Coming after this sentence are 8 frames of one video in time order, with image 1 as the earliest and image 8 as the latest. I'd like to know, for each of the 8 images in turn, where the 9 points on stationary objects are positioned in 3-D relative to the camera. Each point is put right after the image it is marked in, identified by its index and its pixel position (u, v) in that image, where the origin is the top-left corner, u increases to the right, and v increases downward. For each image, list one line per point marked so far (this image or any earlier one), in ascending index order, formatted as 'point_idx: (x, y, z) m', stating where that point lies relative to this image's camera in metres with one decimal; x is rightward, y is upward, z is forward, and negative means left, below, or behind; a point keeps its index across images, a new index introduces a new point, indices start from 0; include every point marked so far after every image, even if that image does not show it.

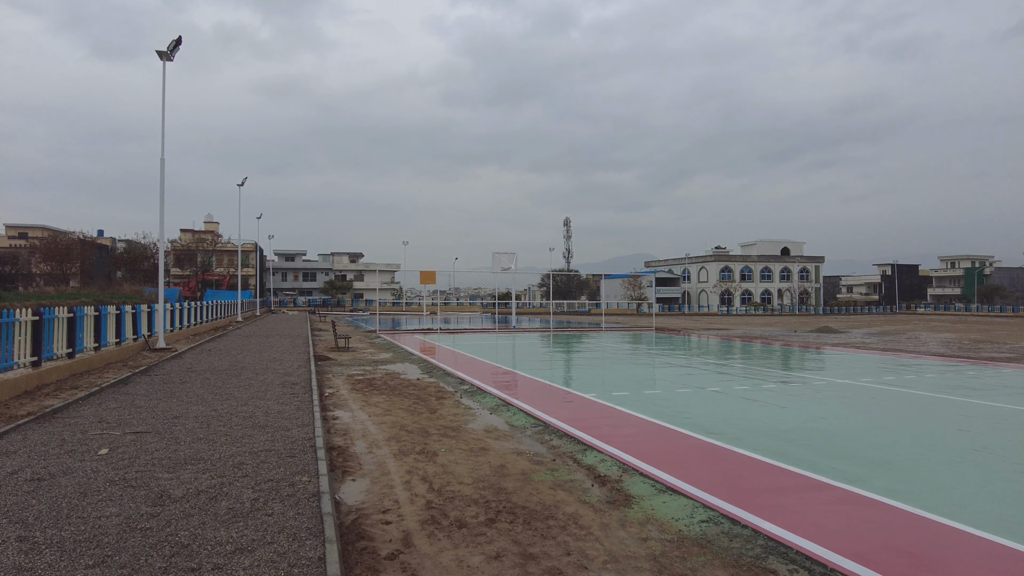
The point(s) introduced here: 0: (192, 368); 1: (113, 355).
0: (-5.7, -1.4, +11.6) m
1: (-7.4, -1.3, +12.1) m
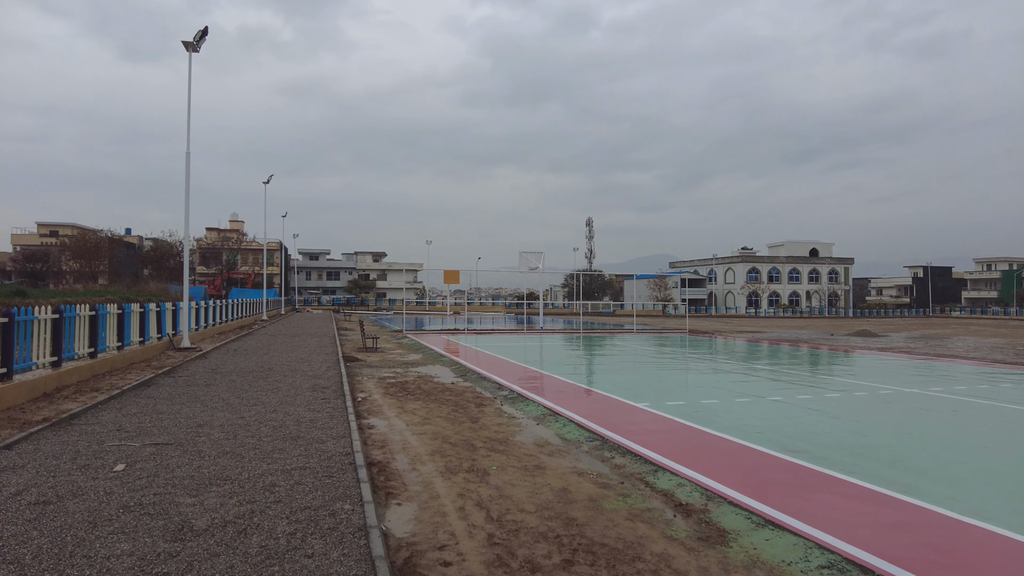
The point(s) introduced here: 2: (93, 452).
0: (-5.0, -1.4, +11.1) m
1: (-6.8, -1.2, +11.7) m
2: (-3.3, -1.3, +5.1) m
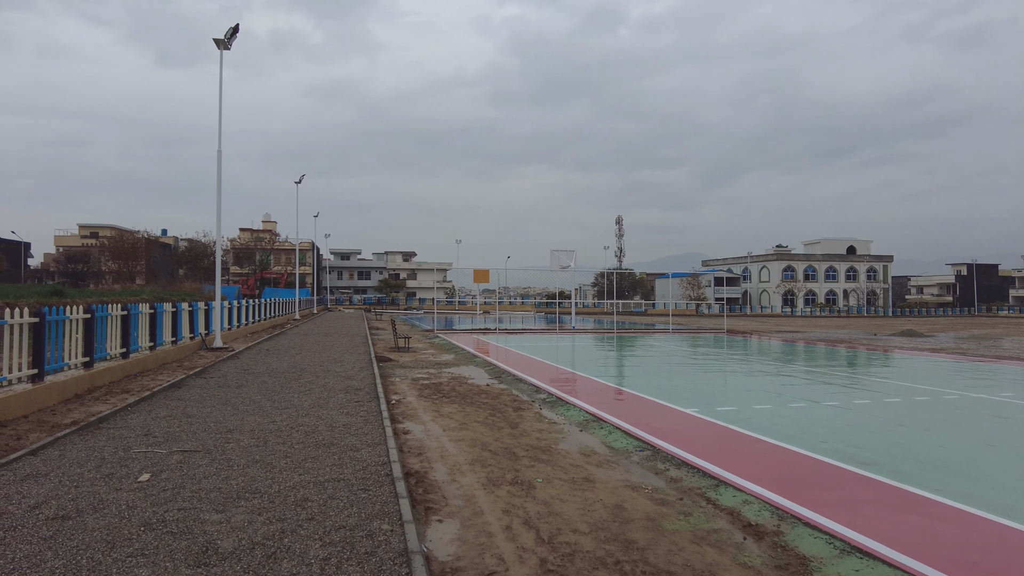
0: (-4.4, -1.4, +11.0) m
1: (-6.1, -1.2, +11.6) m
2: (-2.9, -1.3, +4.9) m
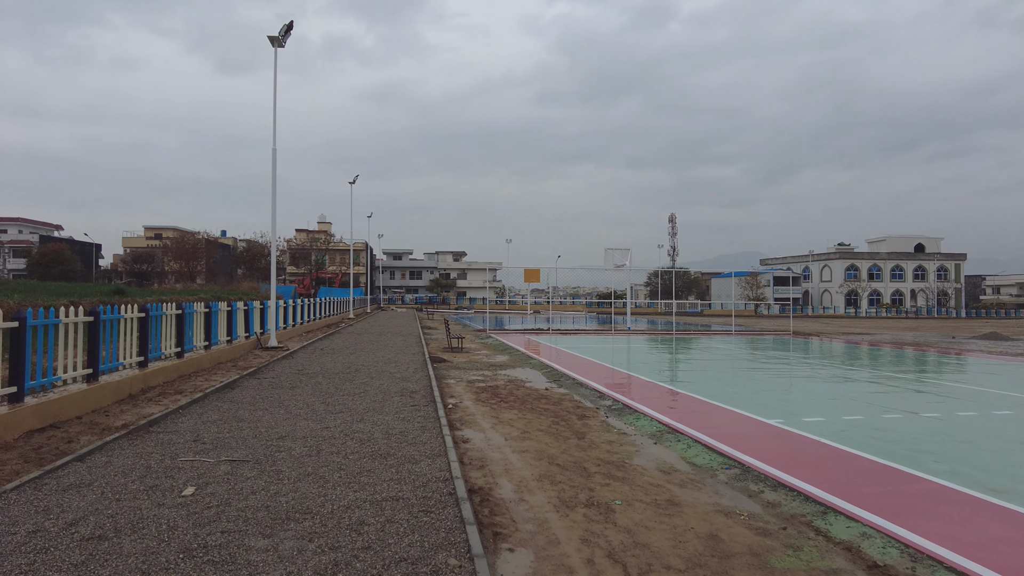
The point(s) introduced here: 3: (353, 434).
0: (-3.4, -1.4, +10.7) m
1: (-5.1, -1.2, +11.5) m
2: (-2.4, -1.3, +4.6) m
3: (-1.4, -1.3, +5.8) m
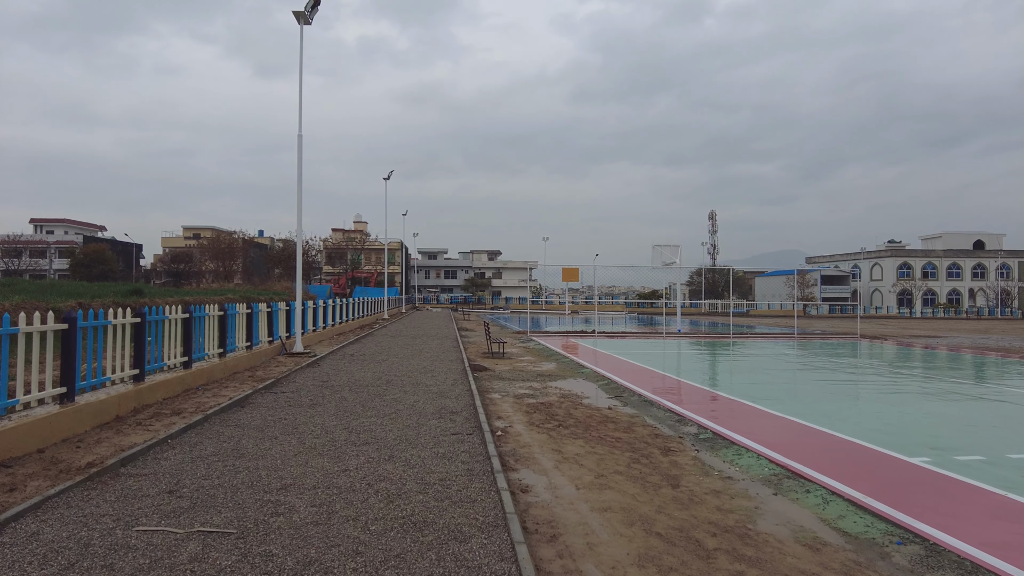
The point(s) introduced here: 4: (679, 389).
0: (-2.7, -1.4, +9.4) m
1: (-4.3, -1.2, +10.2) m
2: (-2.0, -1.3, +3.2) m
3: (-0.9, -1.3, +4.4) m
4: (+3.7, -2.2, +14.7) m
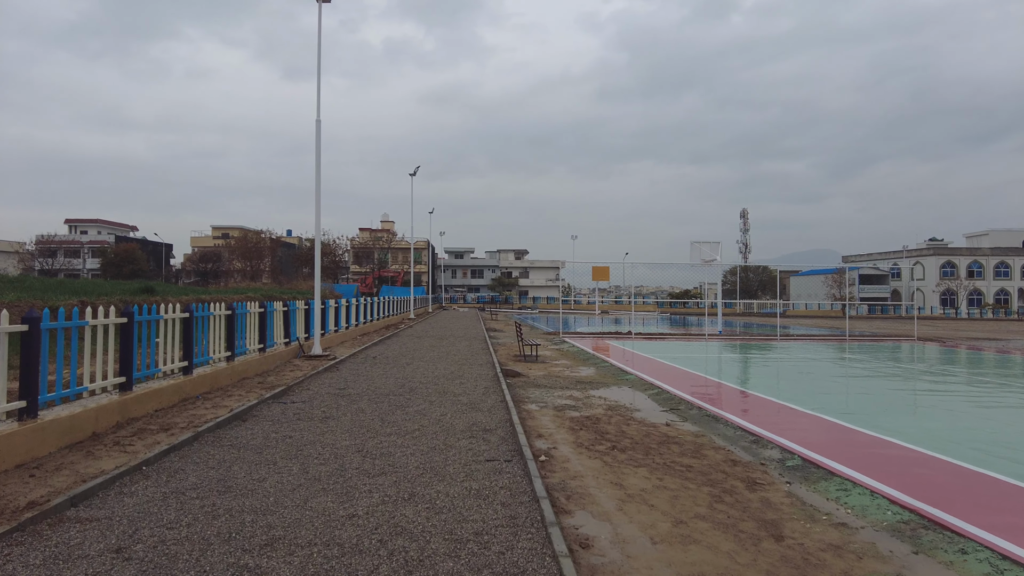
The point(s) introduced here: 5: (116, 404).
0: (-2.2, -1.3, +8.4) m
1: (-3.7, -1.1, +9.3) m
2: (-1.7, -1.2, +2.2) m
3: (-0.6, -1.3, +3.3) m
4: (+4.4, -2.2, +13.5) m
5: (-3.5, -1.0, +5.8) m
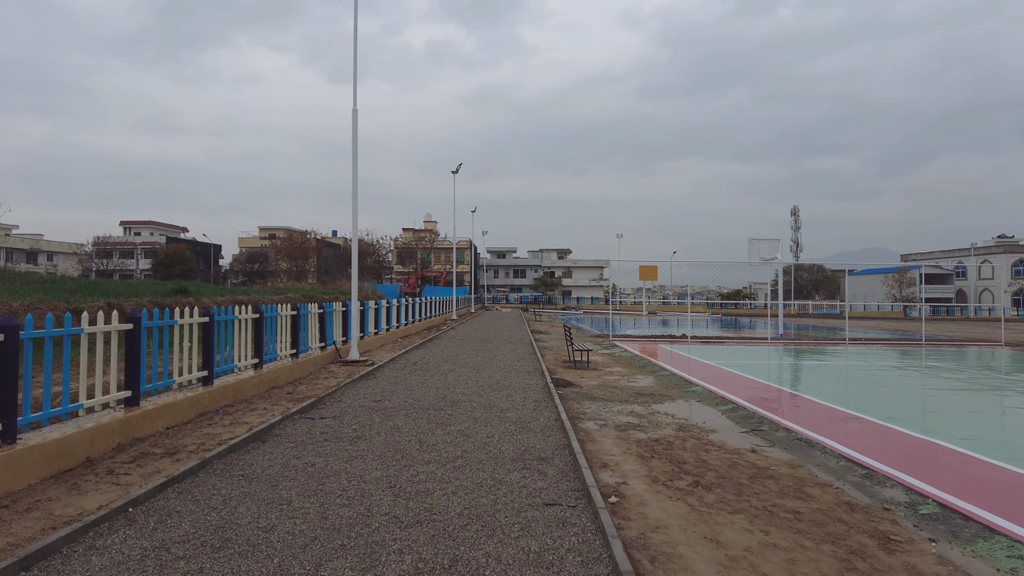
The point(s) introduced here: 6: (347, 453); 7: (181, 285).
0: (-1.5, -1.3, +7.6) m
1: (-3.0, -1.2, +8.5) m
2: (-1.5, -1.2, +1.3) m
3: (-0.3, -1.3, +2.4) m
4: (+5.4, -2.2, +12.2) m
5: (-3.1, -1.0, +5.1) m
6: (-1.4, -1.3, +5.4) m
7: (-6.7, +0.1, +13.1) m
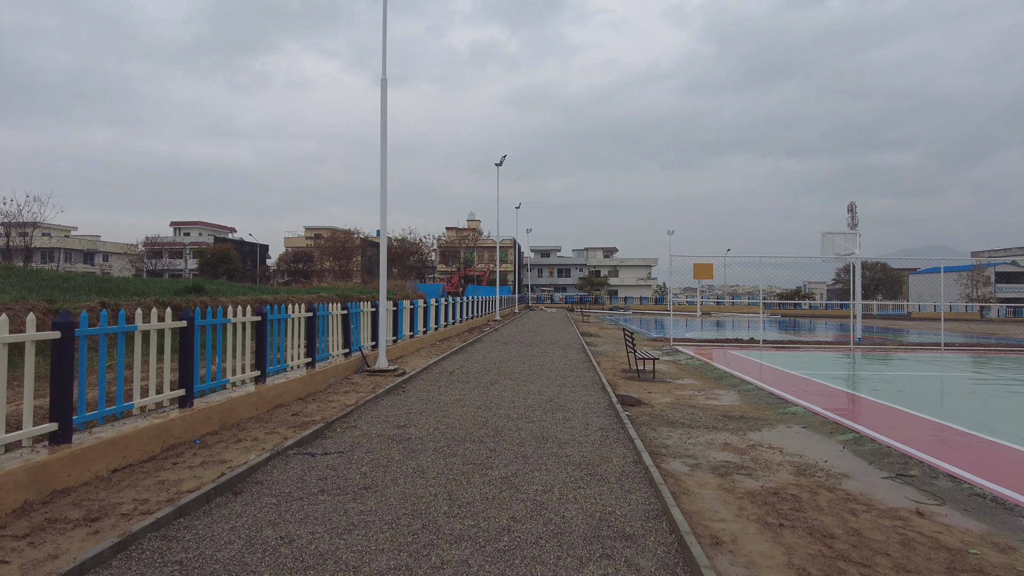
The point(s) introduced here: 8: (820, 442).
0: (-1.0, -1.3, +6.0) m
1: (-2.4, -1.1, +7.0) m
2: (-1.4, -1.2, -0.3) m
3: (-0.1, -1.2, +0.7) m
4: (+6.2, -2.2, +10.1) m
5: (-2.7, -1.0, +3.6) m
6: (-1.0, -1.3, +3.8) m
7: (-5.7, +0.1, +11.9) m
8: (+3.0, -1.5, +6.6) m
